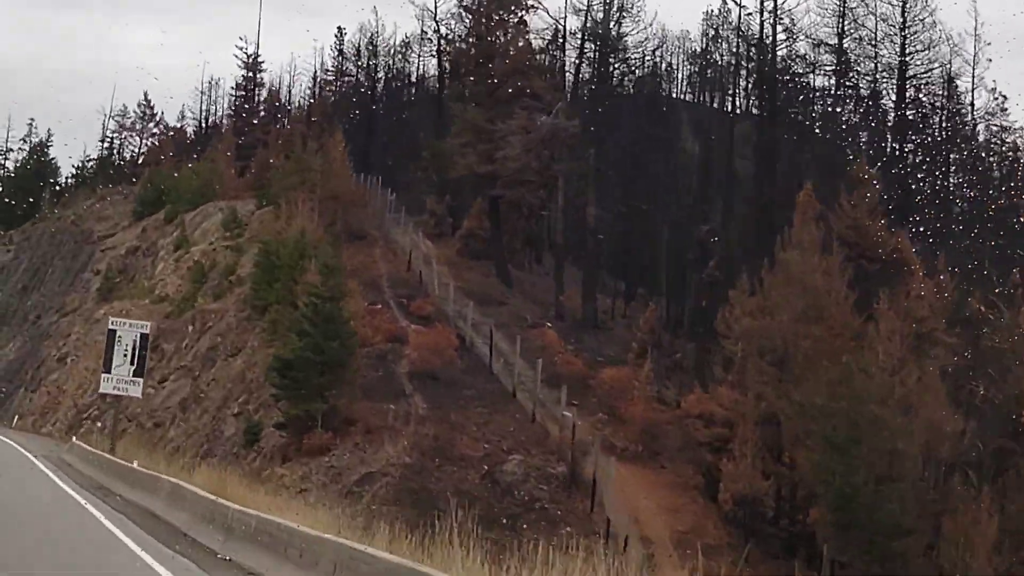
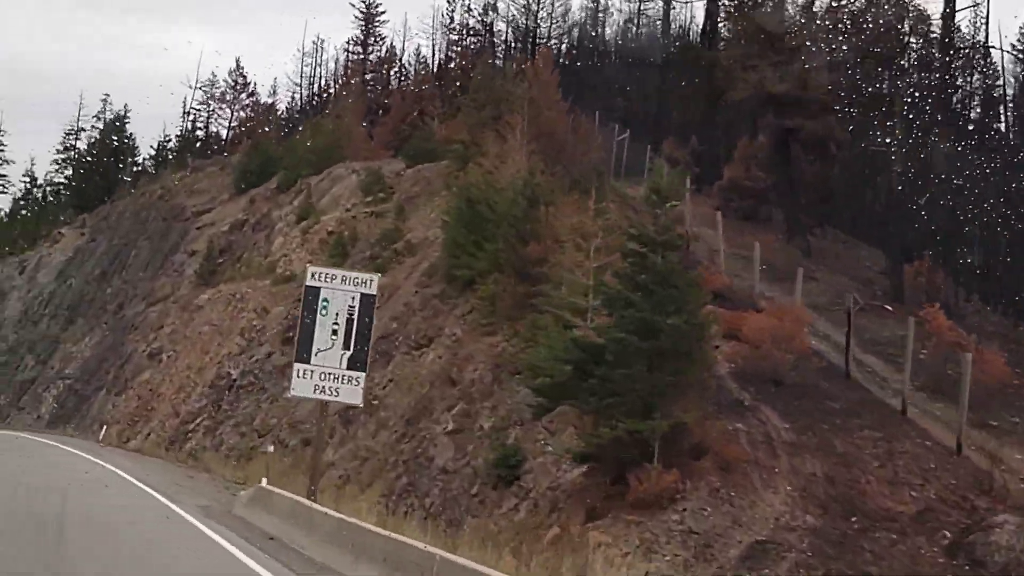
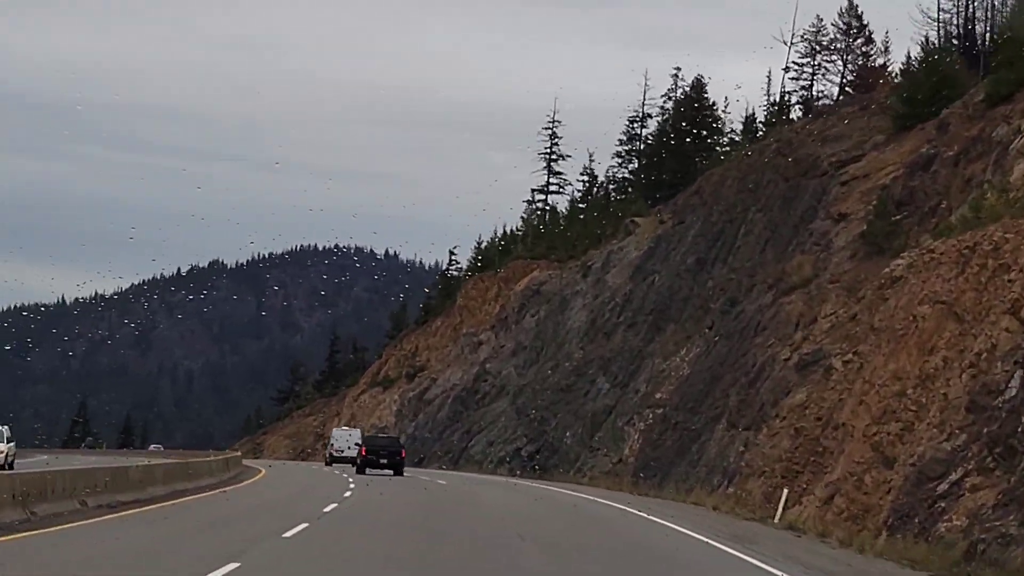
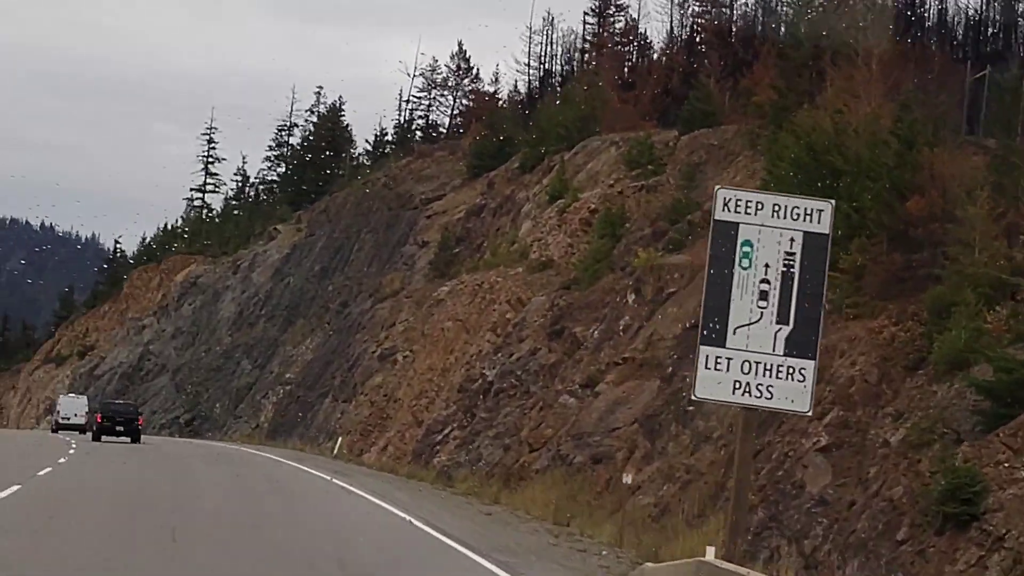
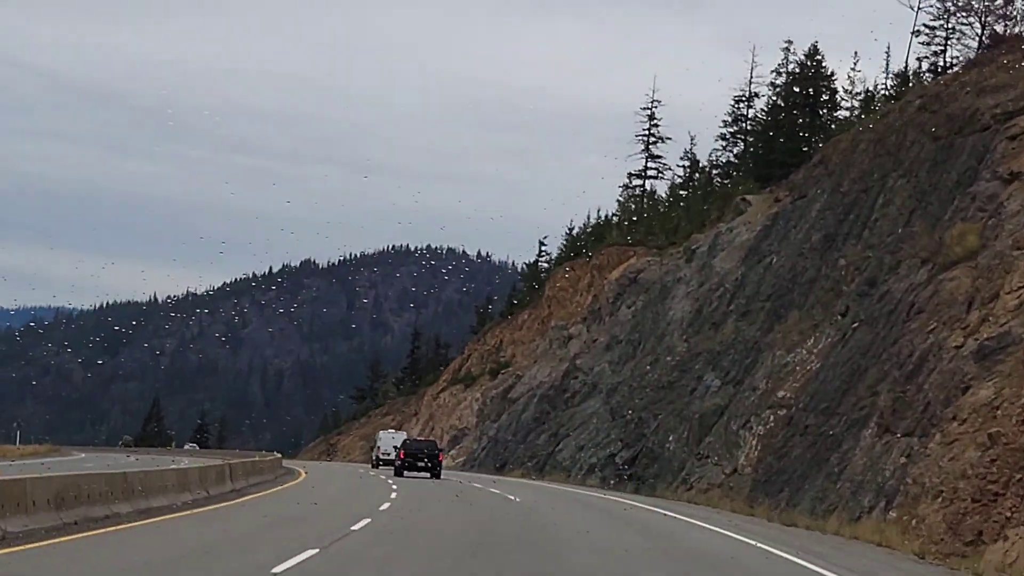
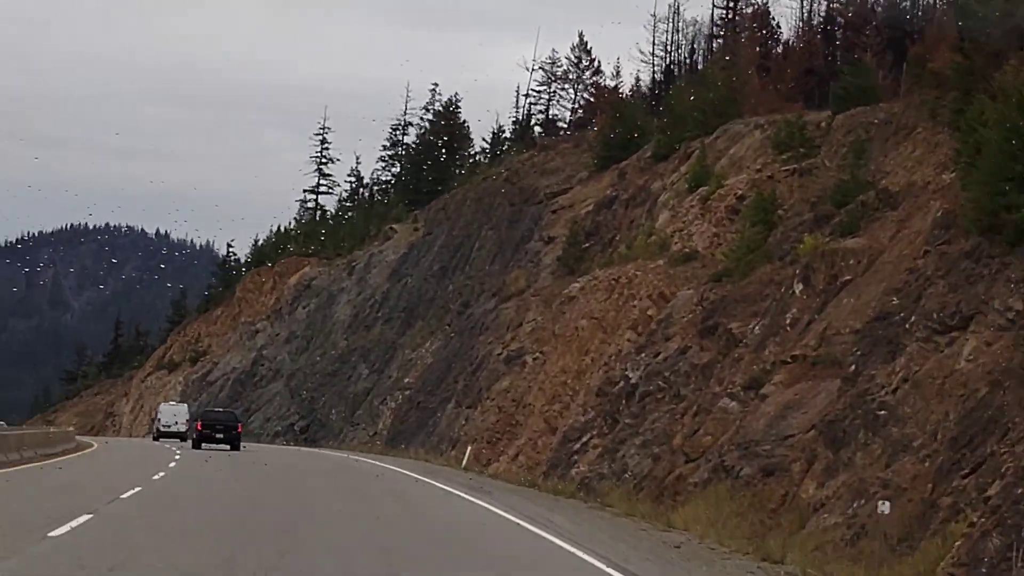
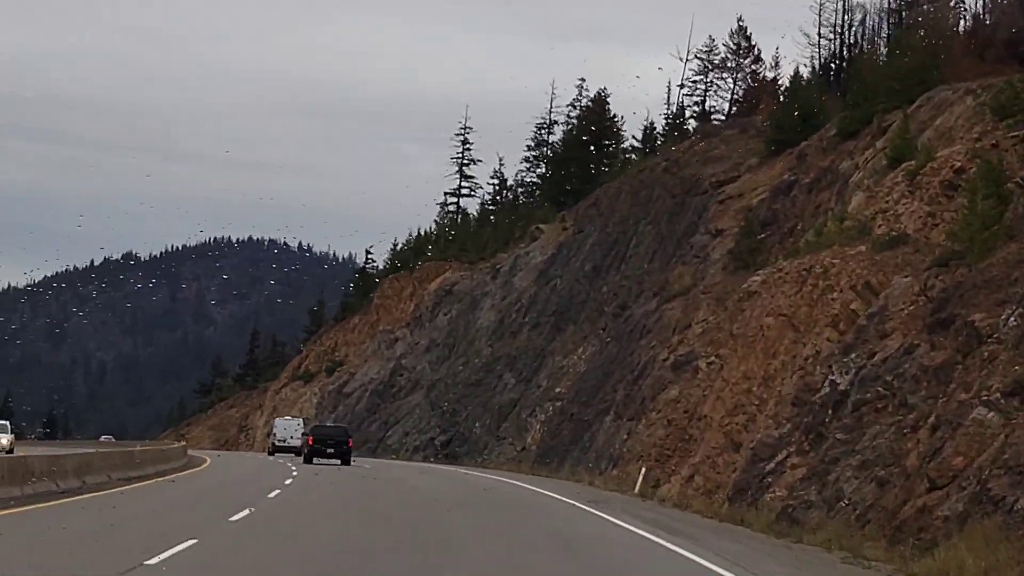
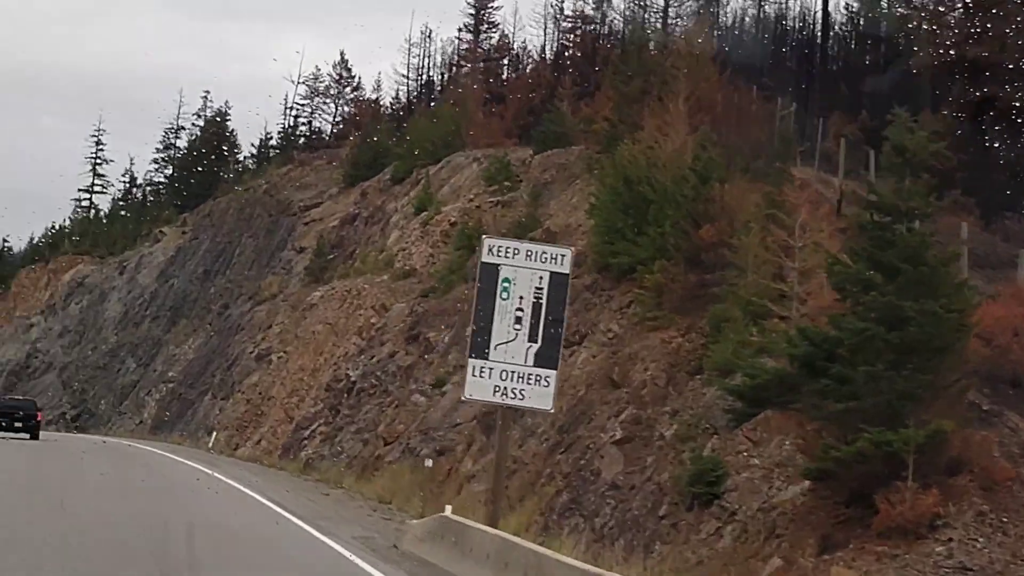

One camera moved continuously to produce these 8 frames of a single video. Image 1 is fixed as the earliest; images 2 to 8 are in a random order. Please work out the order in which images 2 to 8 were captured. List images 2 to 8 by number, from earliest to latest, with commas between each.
2, 8, 4, 6, 7, 3, 5
